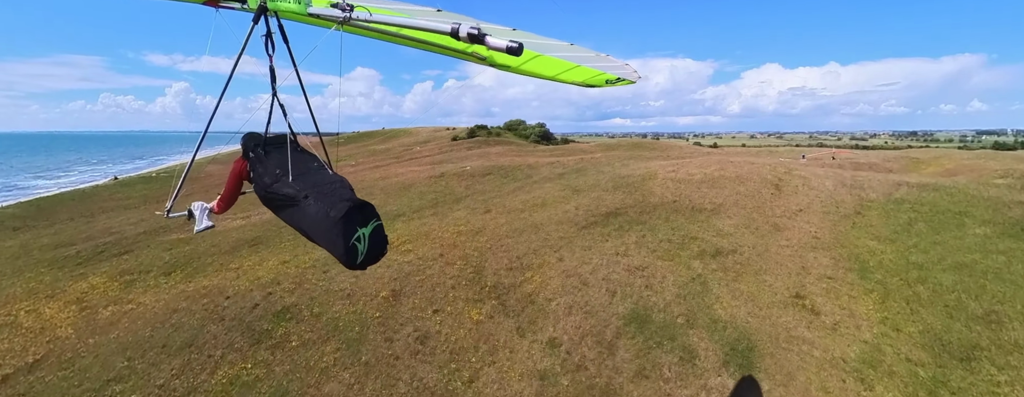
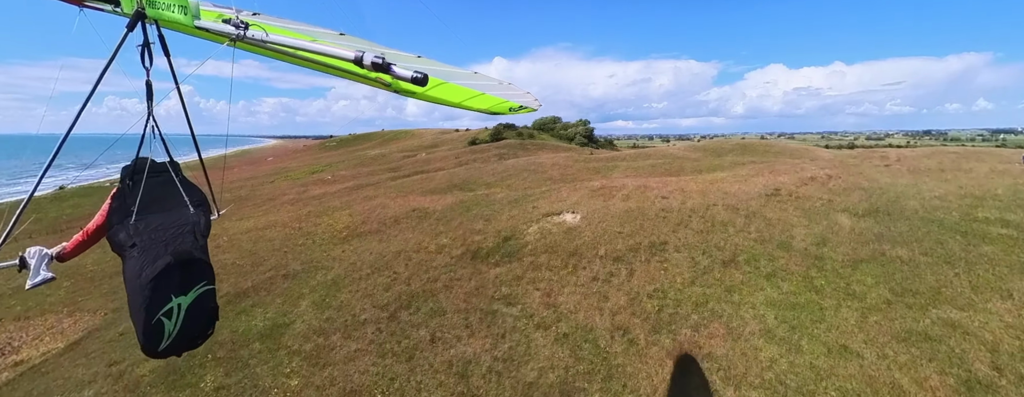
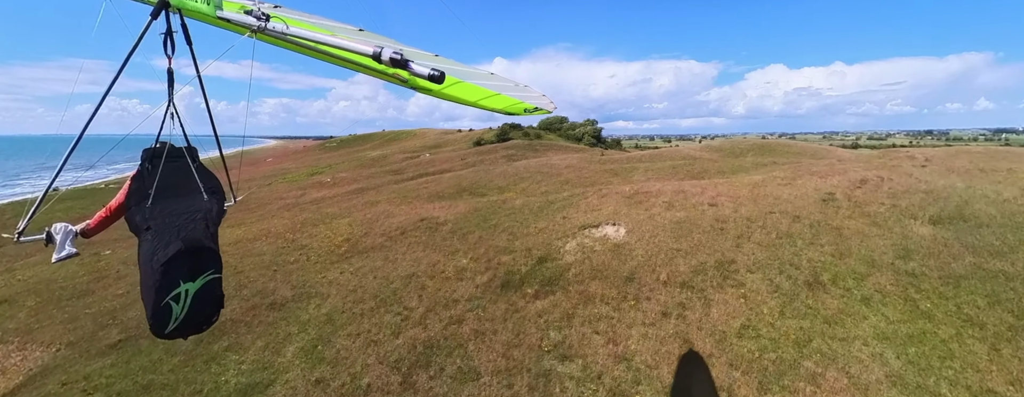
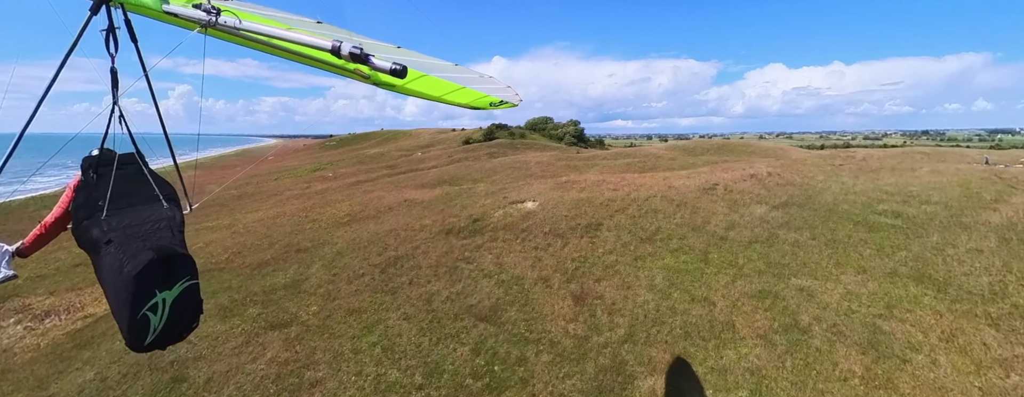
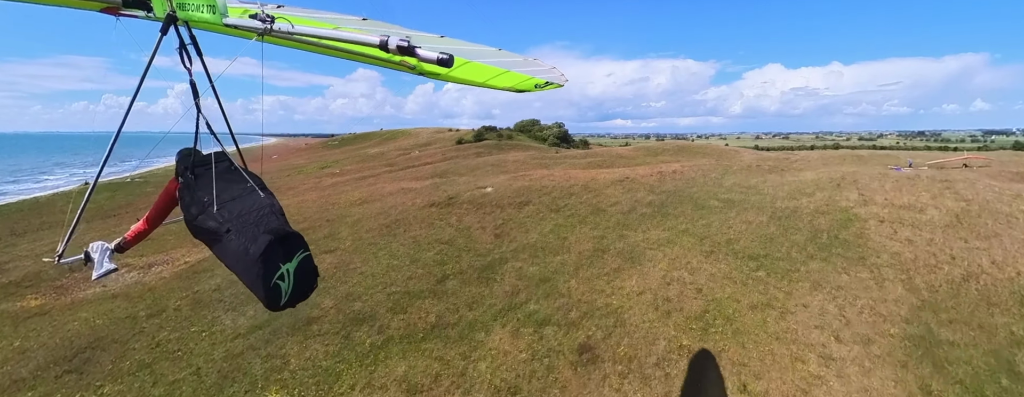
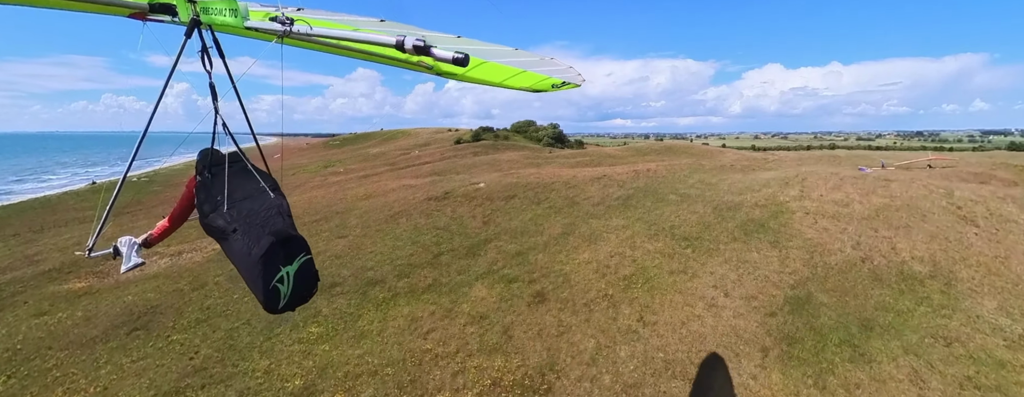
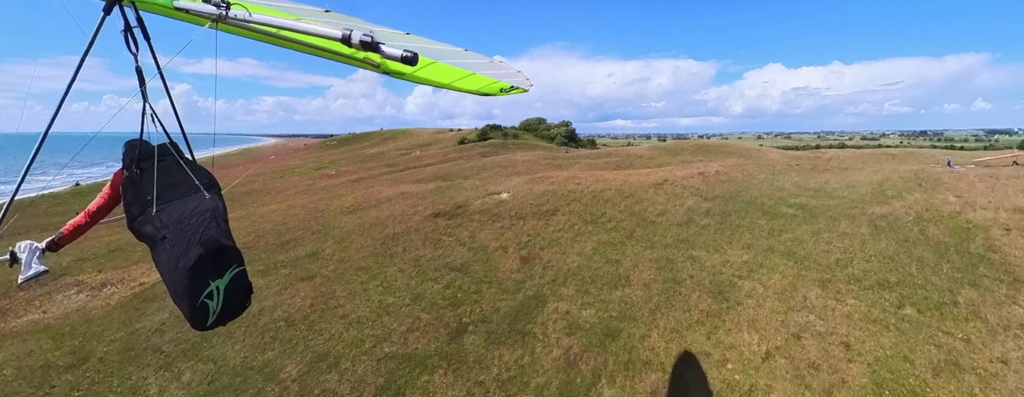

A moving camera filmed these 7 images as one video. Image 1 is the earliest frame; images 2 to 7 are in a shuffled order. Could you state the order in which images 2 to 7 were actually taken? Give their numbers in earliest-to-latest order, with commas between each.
6, 5, 7, 4, 2, 3
